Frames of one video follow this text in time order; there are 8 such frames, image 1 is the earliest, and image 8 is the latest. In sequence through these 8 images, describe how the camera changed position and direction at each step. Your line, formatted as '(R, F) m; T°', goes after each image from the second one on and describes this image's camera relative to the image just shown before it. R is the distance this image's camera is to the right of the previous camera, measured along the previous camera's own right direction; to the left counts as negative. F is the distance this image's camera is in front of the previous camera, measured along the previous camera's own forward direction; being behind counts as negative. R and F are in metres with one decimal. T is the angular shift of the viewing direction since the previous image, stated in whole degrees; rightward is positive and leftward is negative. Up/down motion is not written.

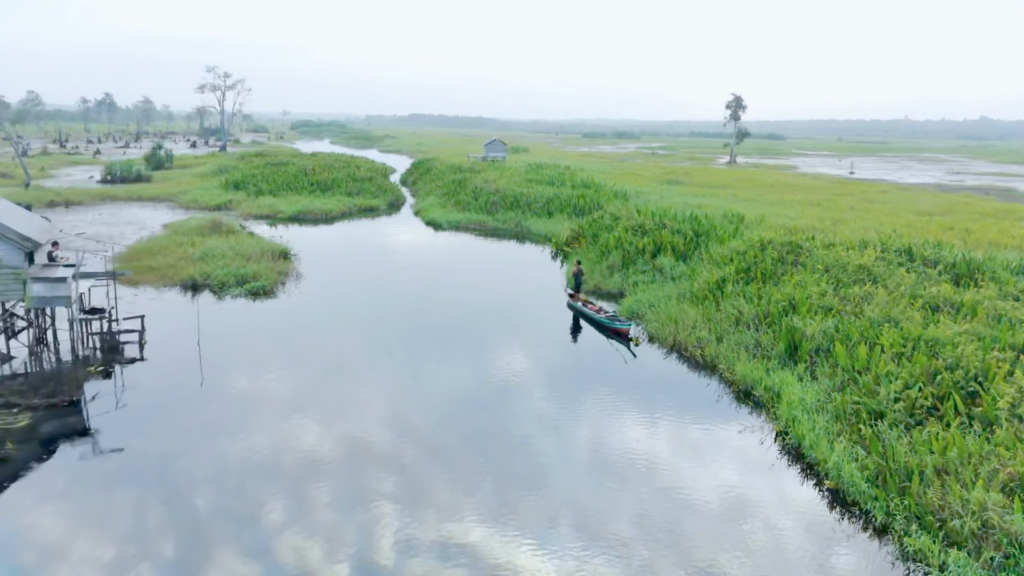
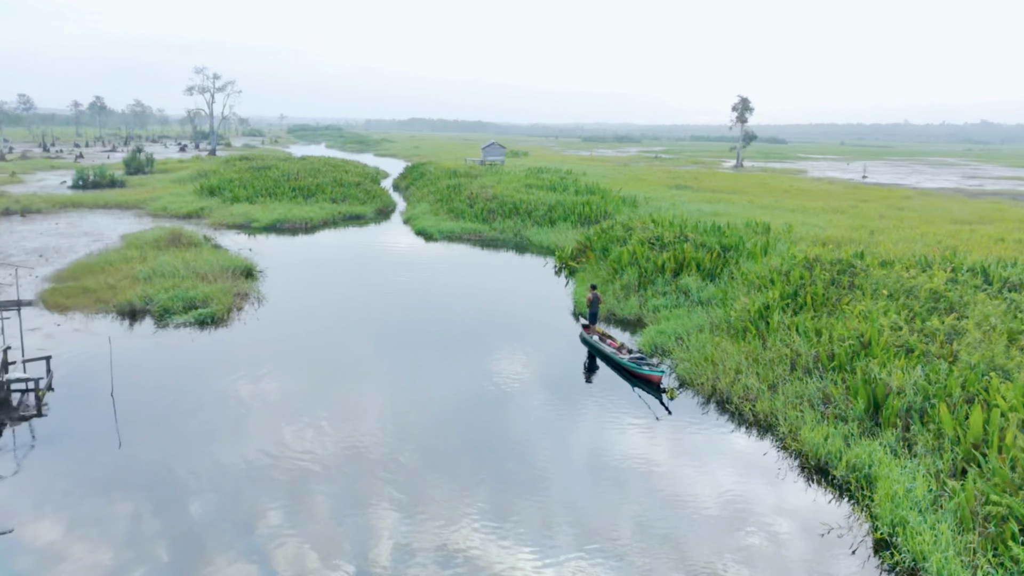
(0.0, +3.5) m; 0°
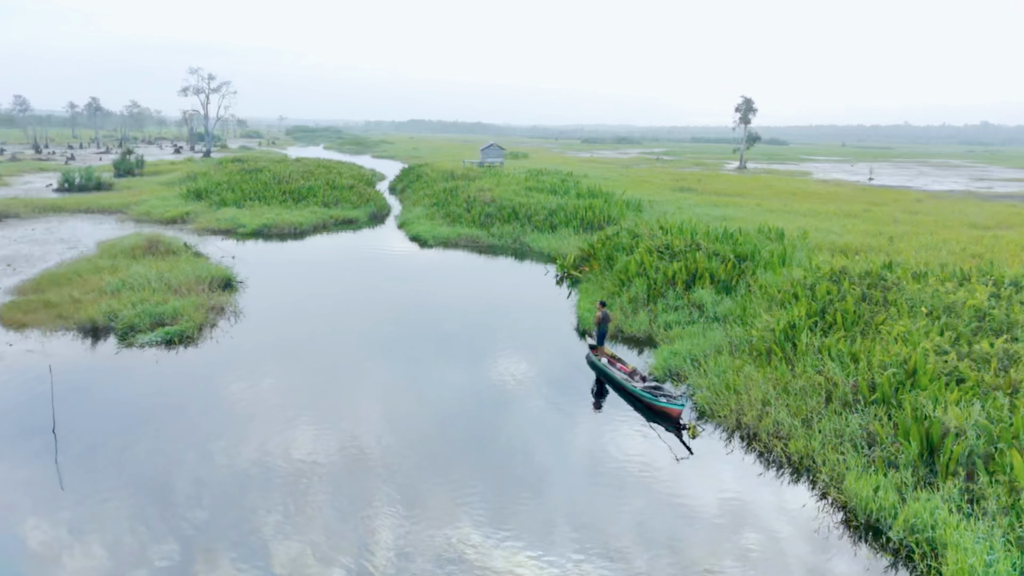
(0.0, +1.6) m; 0°
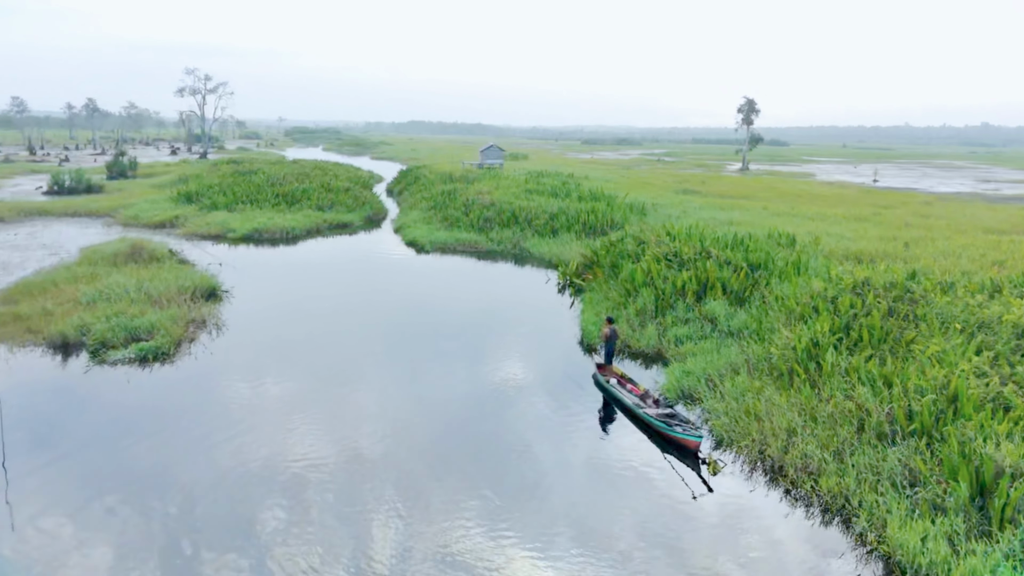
(0.0, +1.1) m; 0°
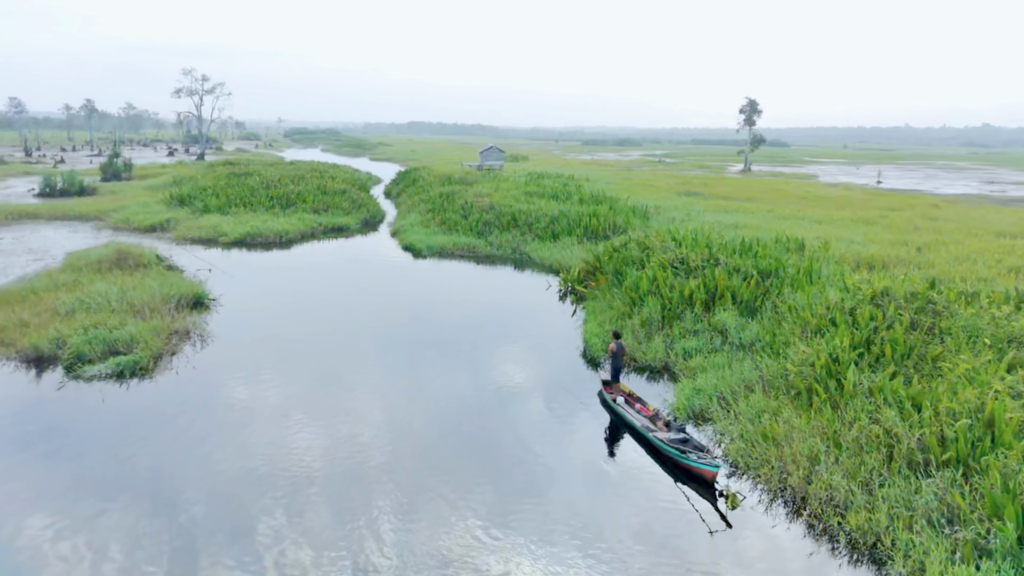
(0.0, +0.9) m; 0°
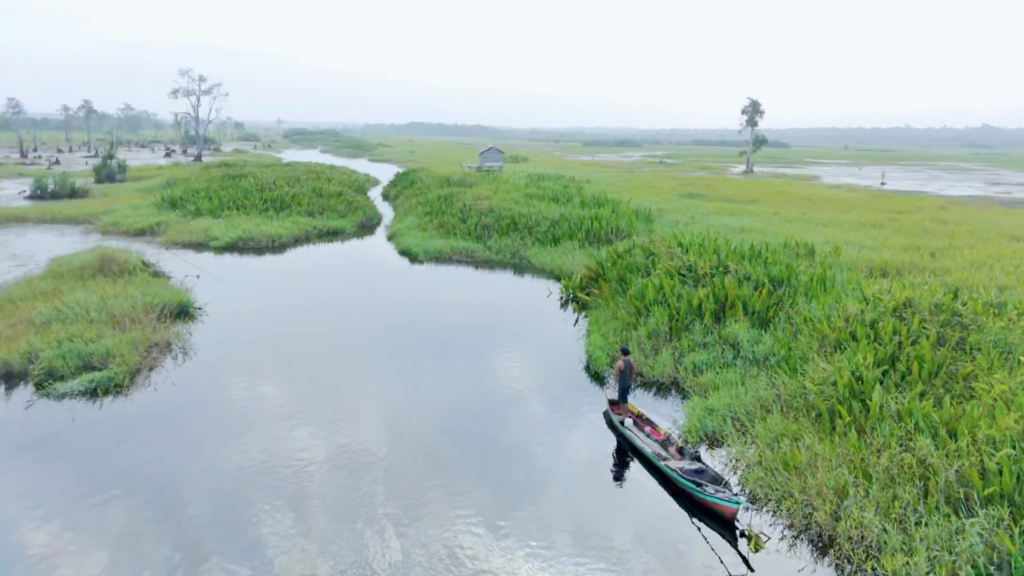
(0.0, +0.9) m; 0°
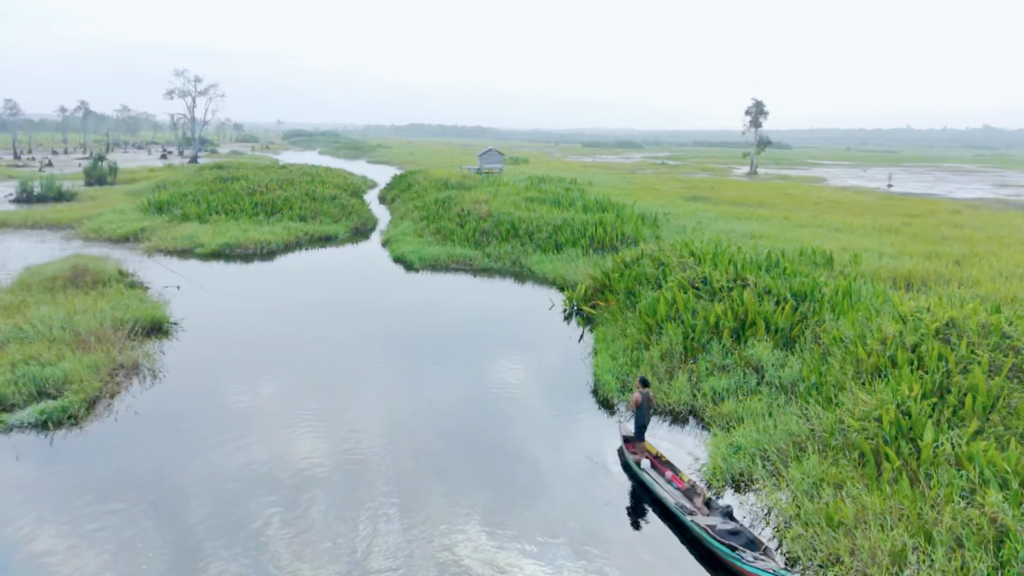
(0.0, +1.4) m; 0°
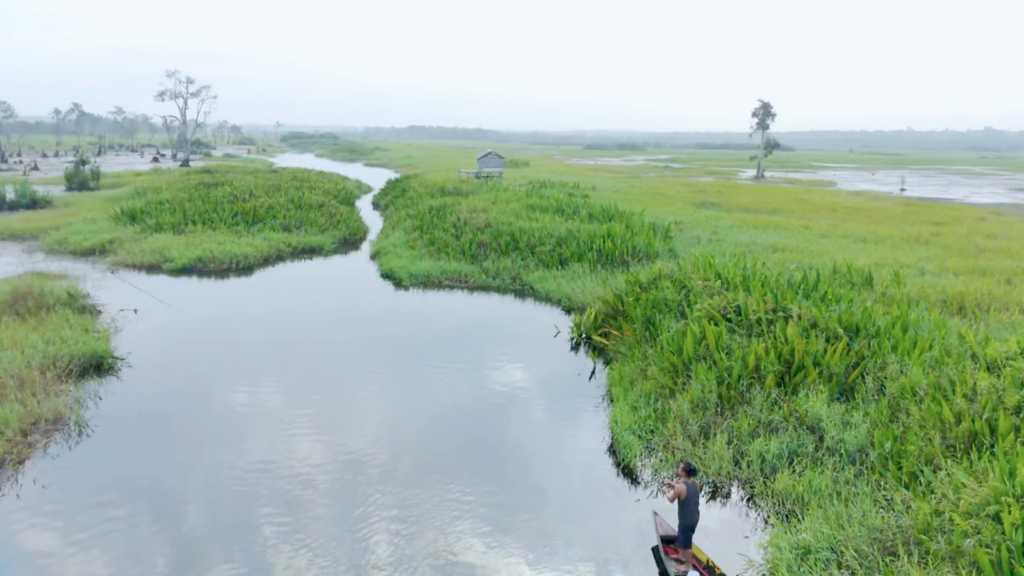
(0.0, +2.5) m; 0°
